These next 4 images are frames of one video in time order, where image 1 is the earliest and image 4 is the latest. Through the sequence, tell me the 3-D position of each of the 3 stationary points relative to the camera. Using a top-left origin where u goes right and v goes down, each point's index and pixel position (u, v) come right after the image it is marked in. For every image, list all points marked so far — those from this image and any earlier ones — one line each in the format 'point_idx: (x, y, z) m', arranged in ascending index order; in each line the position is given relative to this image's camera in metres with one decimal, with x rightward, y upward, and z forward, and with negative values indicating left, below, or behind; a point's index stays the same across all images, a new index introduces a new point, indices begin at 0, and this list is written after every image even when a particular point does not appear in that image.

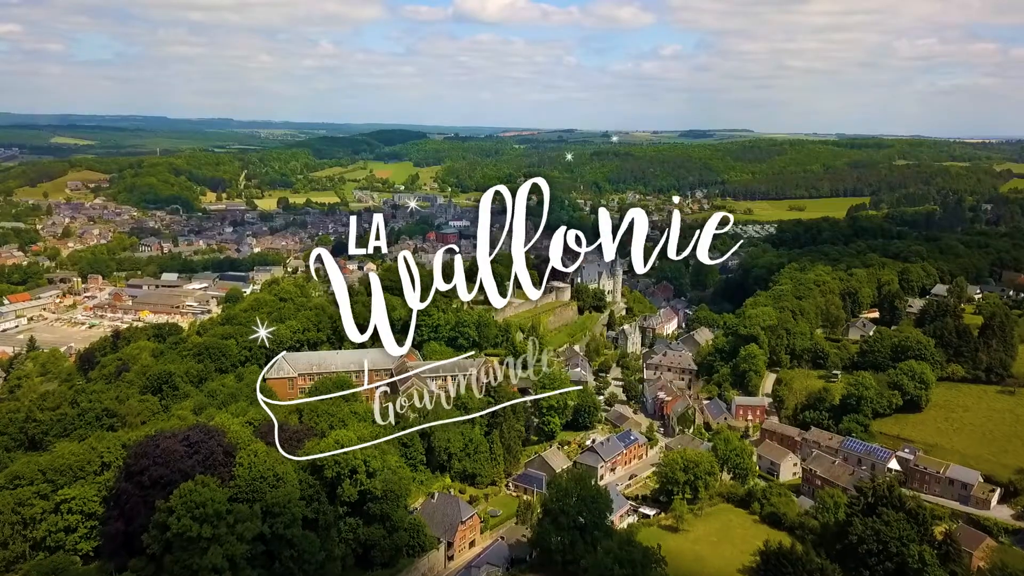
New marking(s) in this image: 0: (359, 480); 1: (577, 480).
0: (-3.3, -4.2, +19.0) m
1: (+1.4, -4.2, +19.3) m
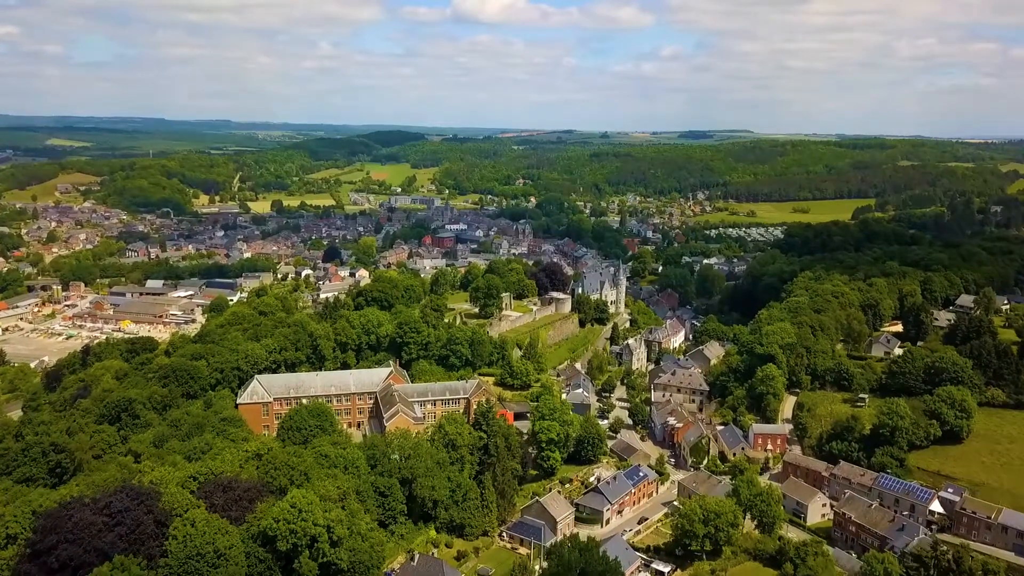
0: (-3.4, -4.7, +16.3) m
1: (+1.3, -4.7, +16.5) m
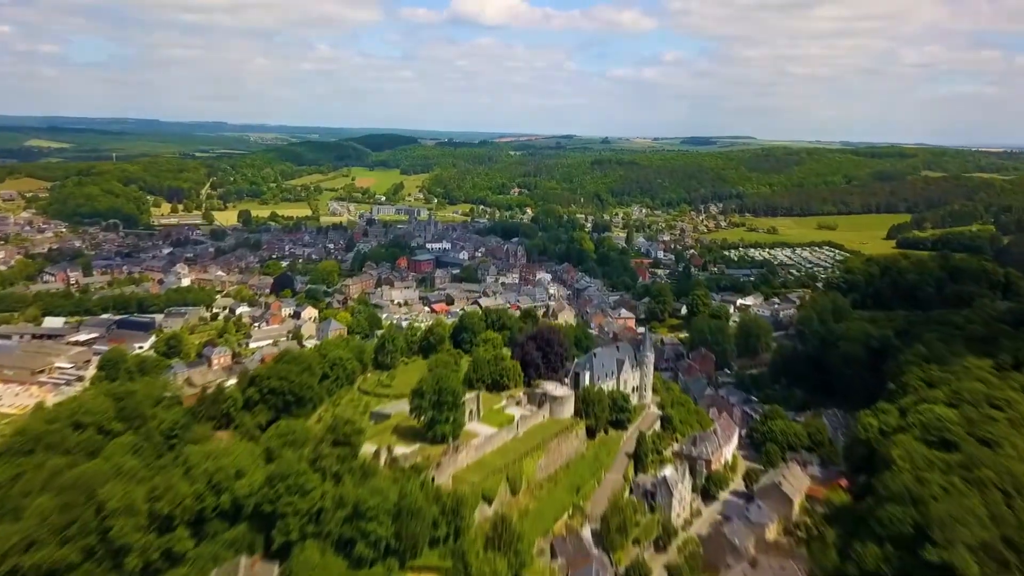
0: (-4.3, -7.2, +1.9) m
1: (+0.4, -7.3, +2.1) m
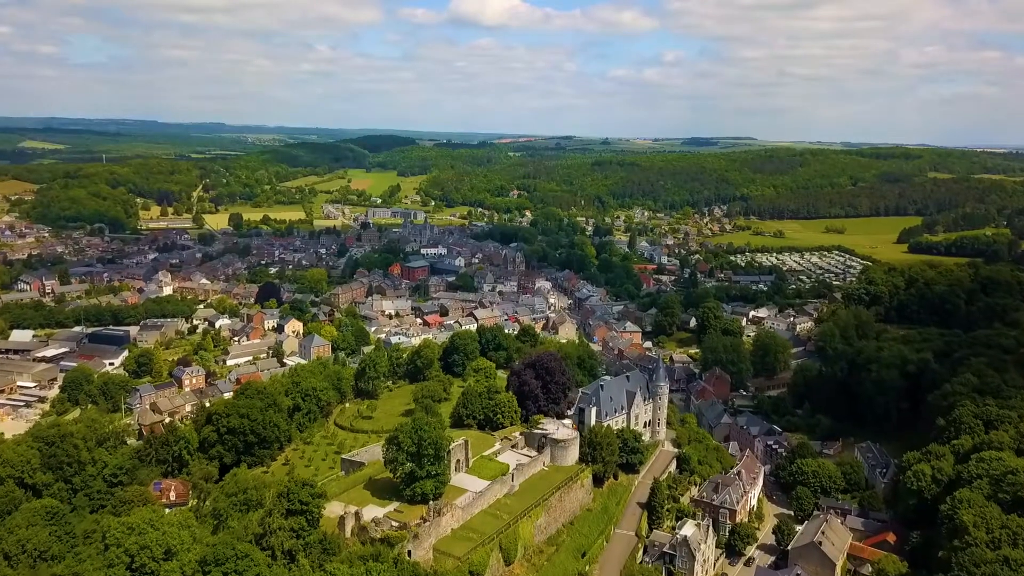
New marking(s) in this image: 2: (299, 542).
0: (-4.4, -7.9, -1.8) m
1: (+0.3, -7.9, -1.5) m
2: (-3.9, -4.6, +16.6) m
